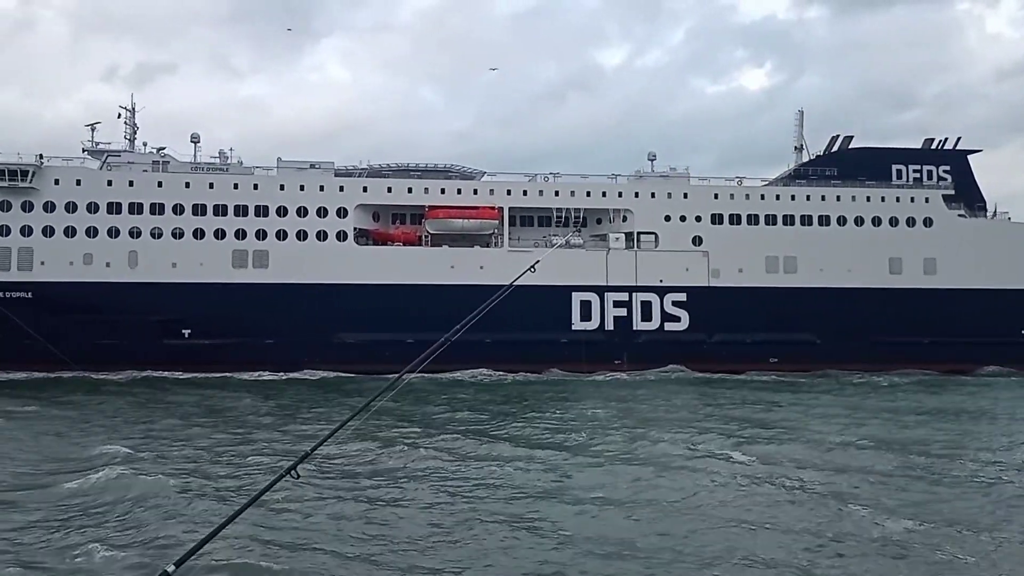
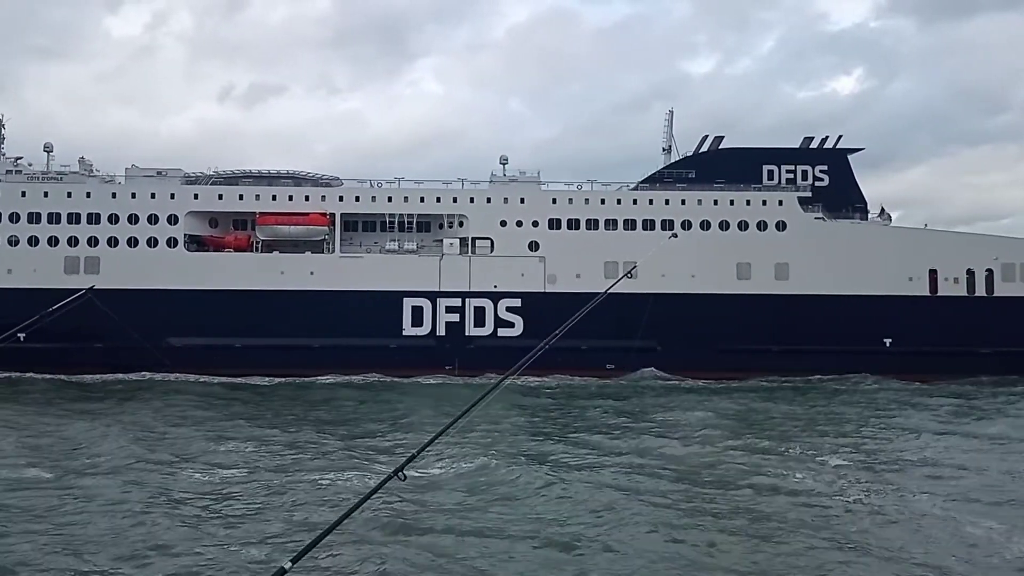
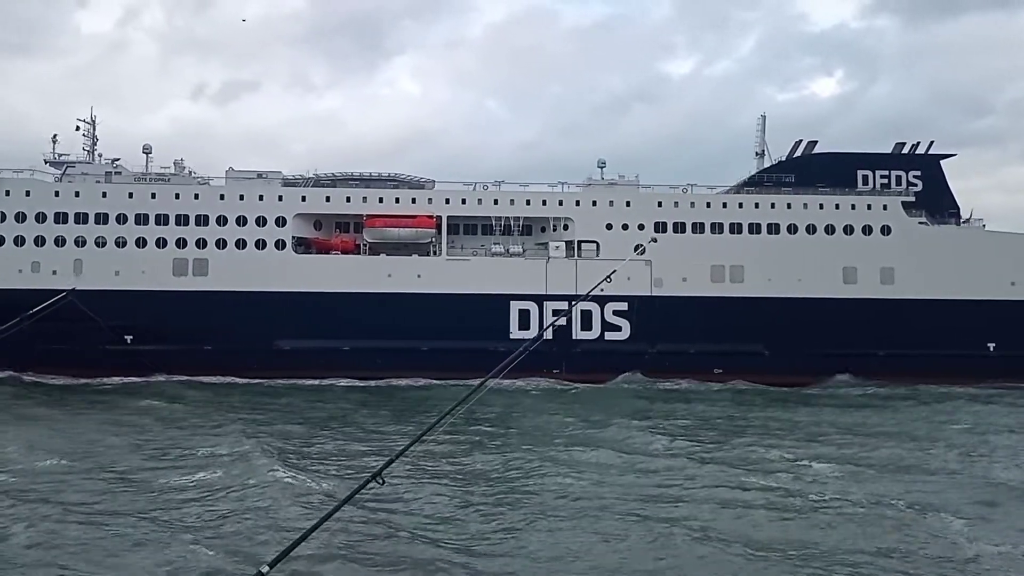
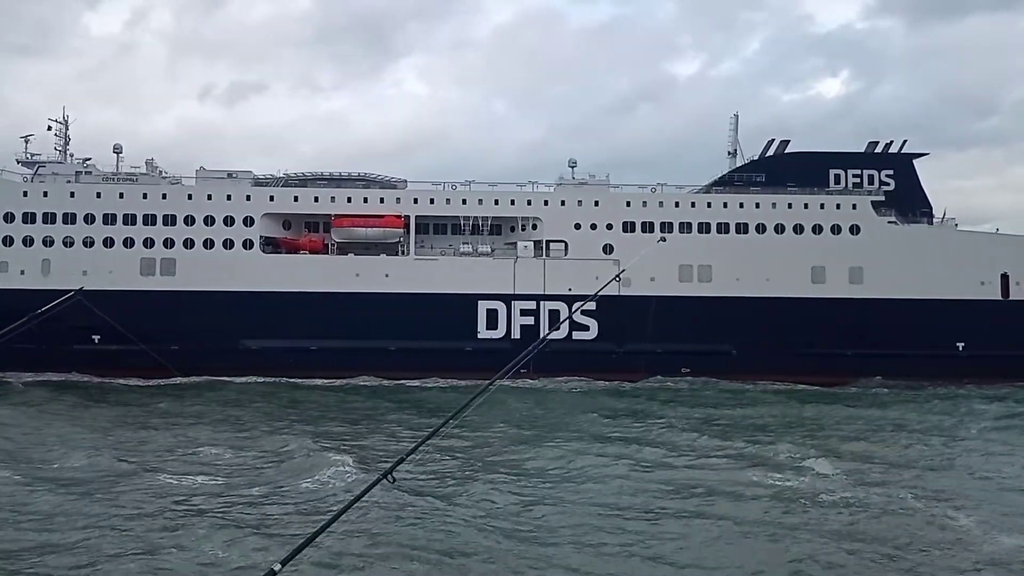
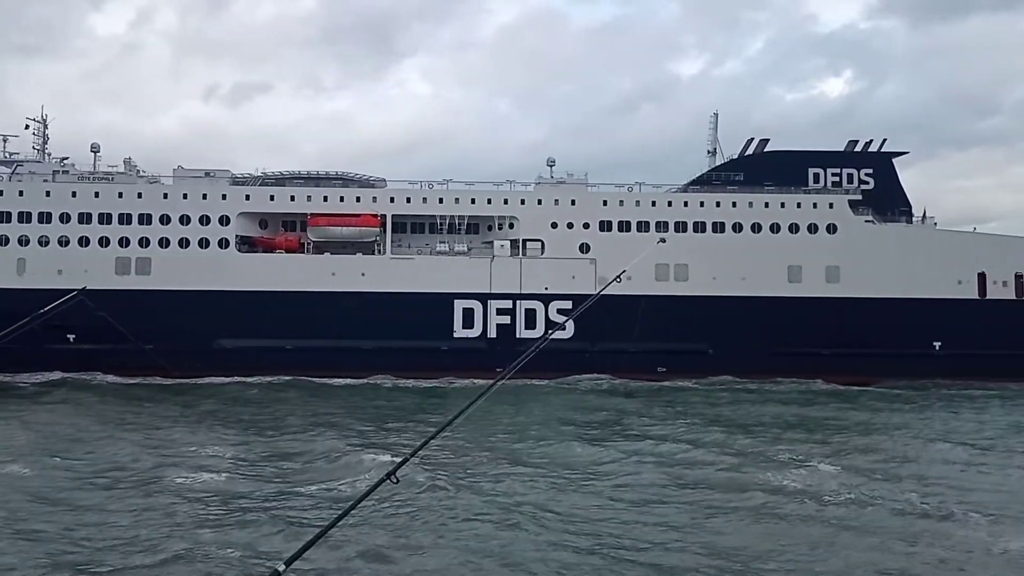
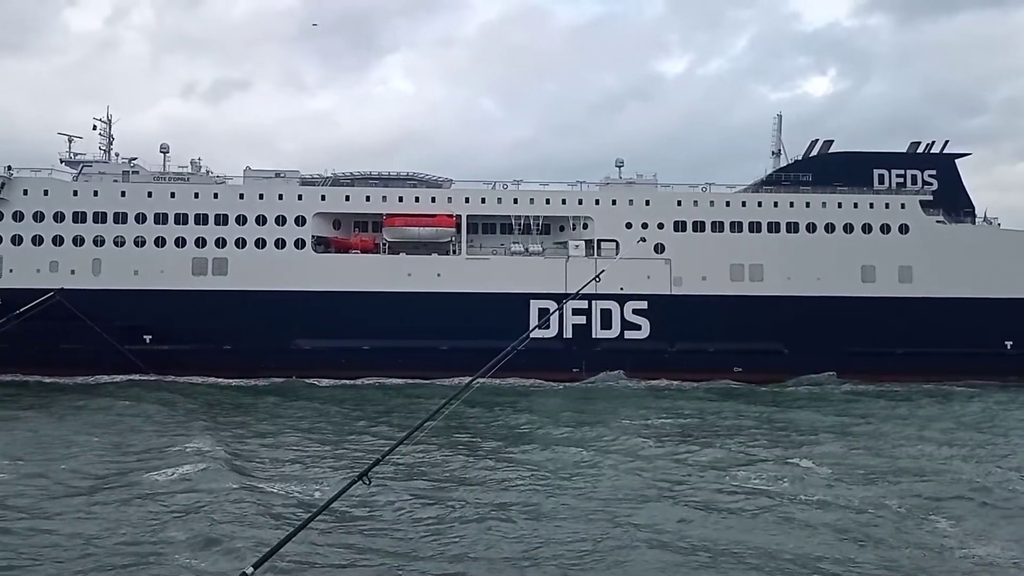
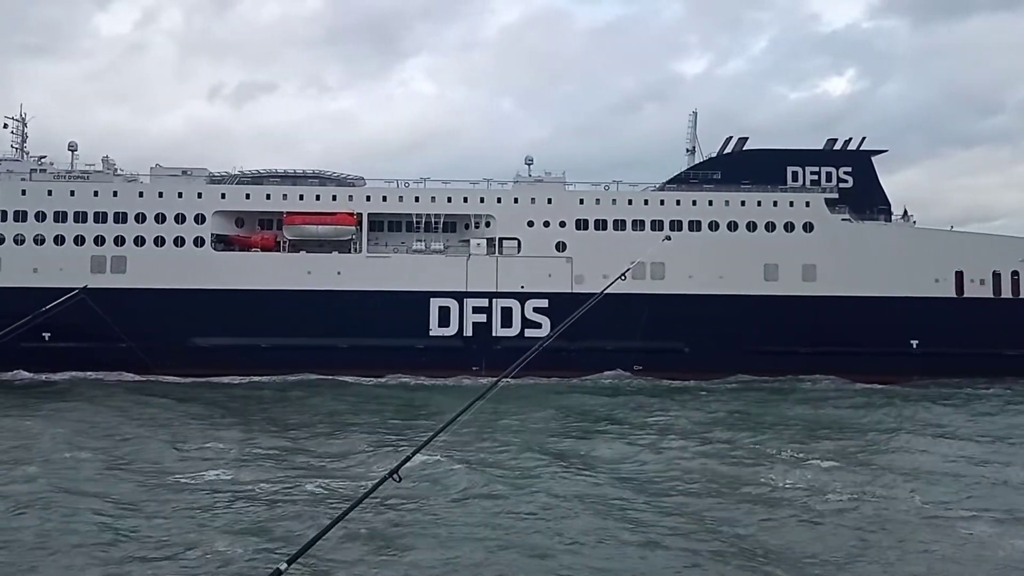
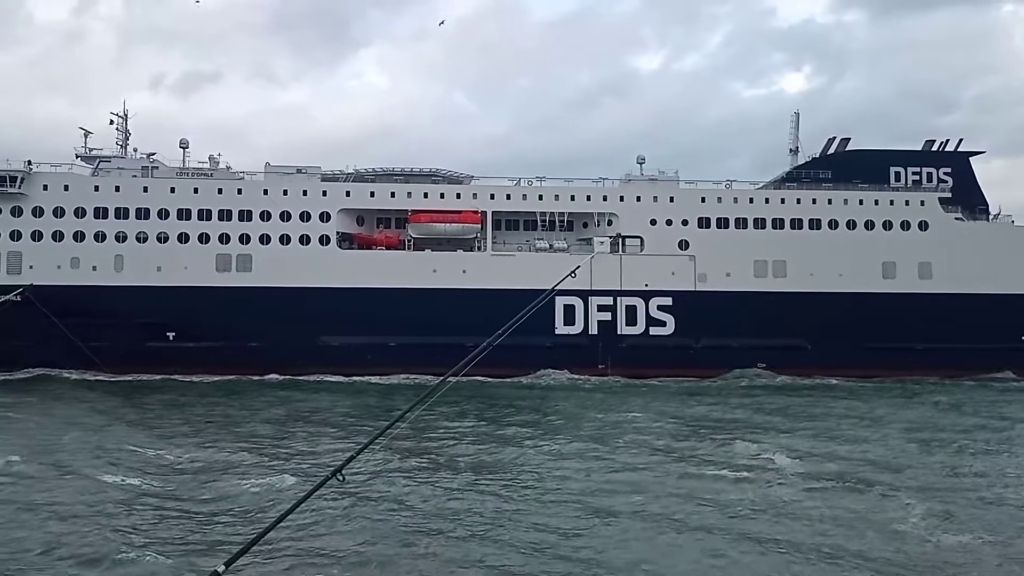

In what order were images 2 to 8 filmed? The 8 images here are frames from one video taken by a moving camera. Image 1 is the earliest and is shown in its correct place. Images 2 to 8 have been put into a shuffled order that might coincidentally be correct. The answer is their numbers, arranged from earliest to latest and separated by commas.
8, 6, 3, 4, 5, 7, 2
